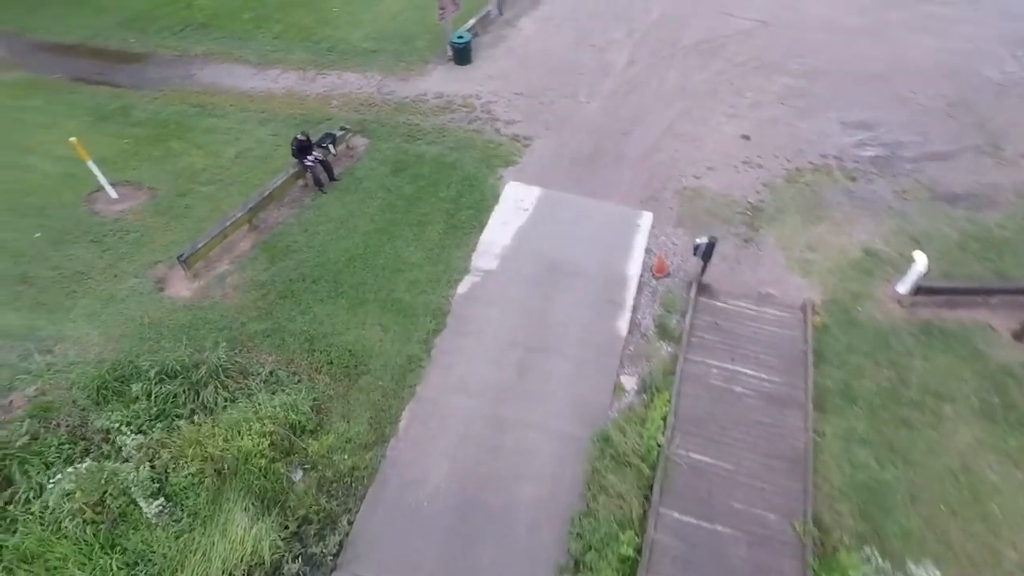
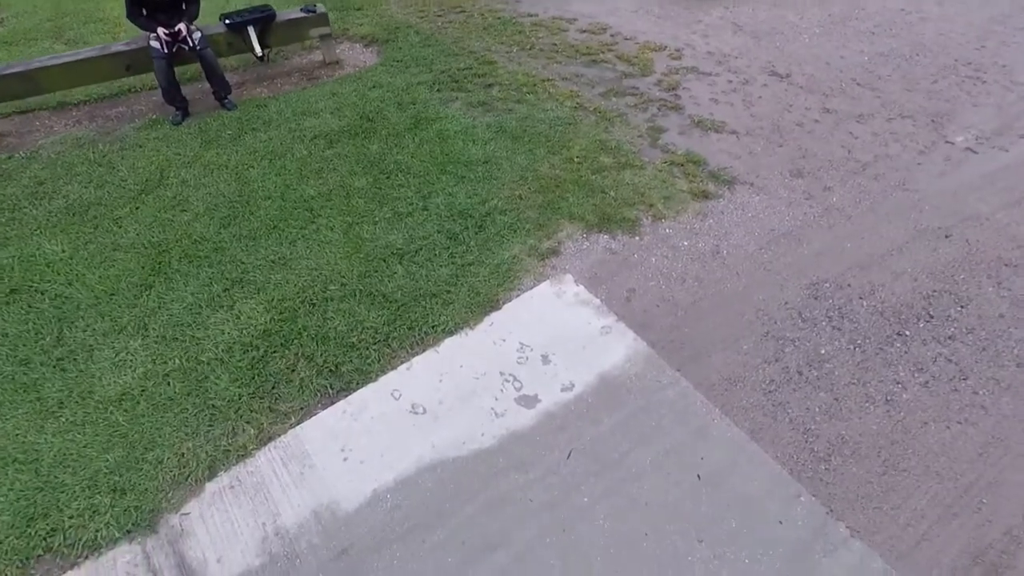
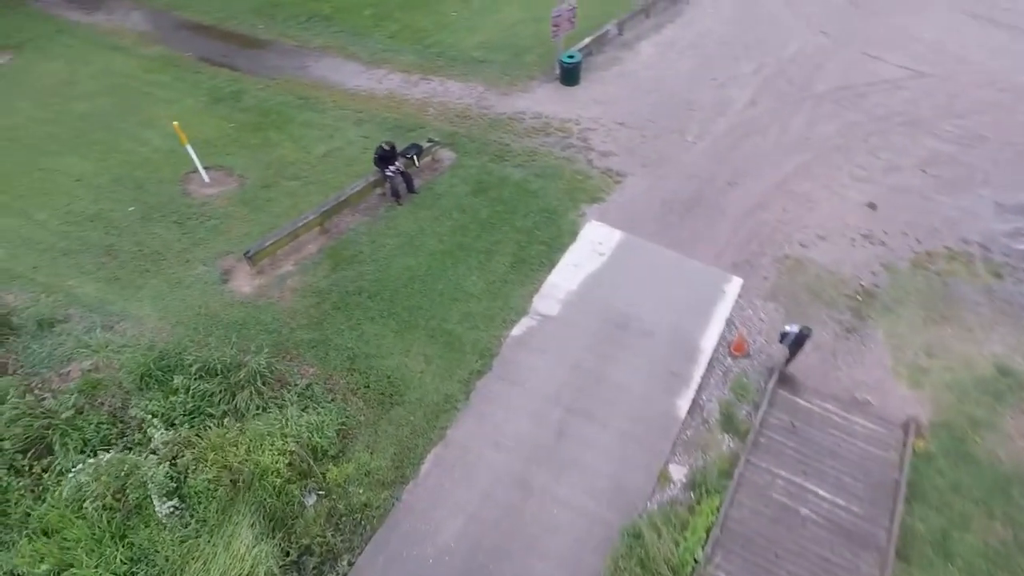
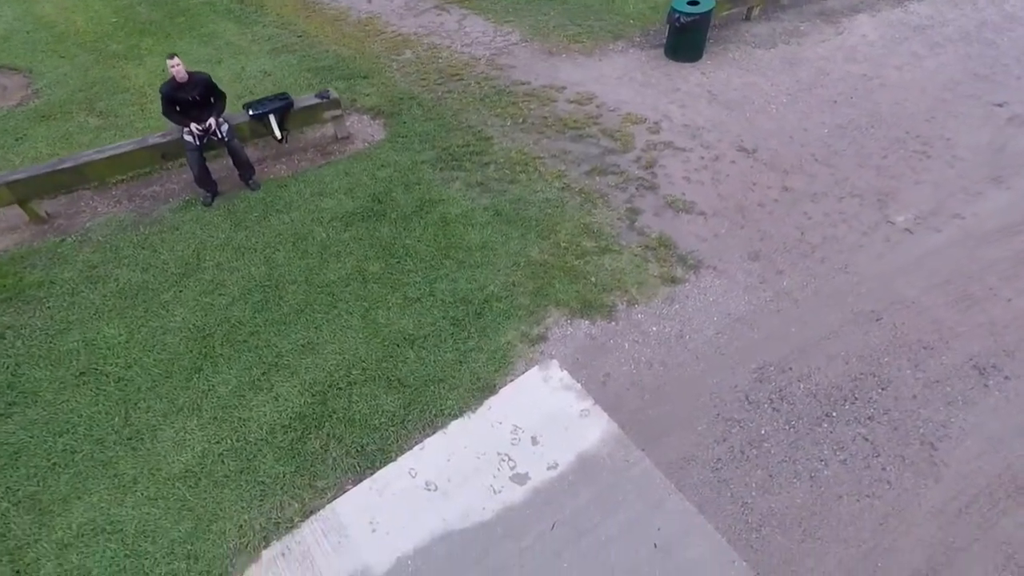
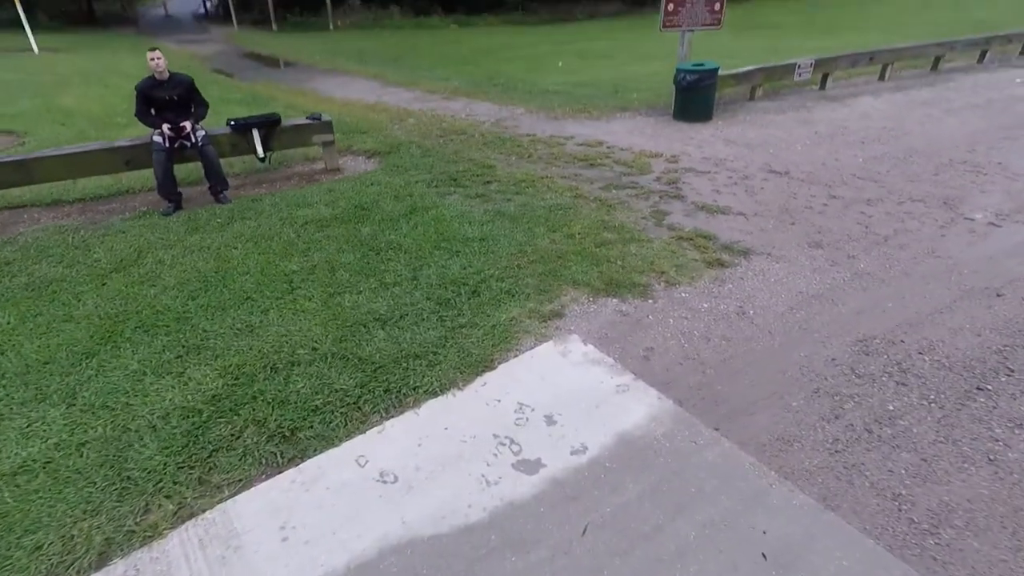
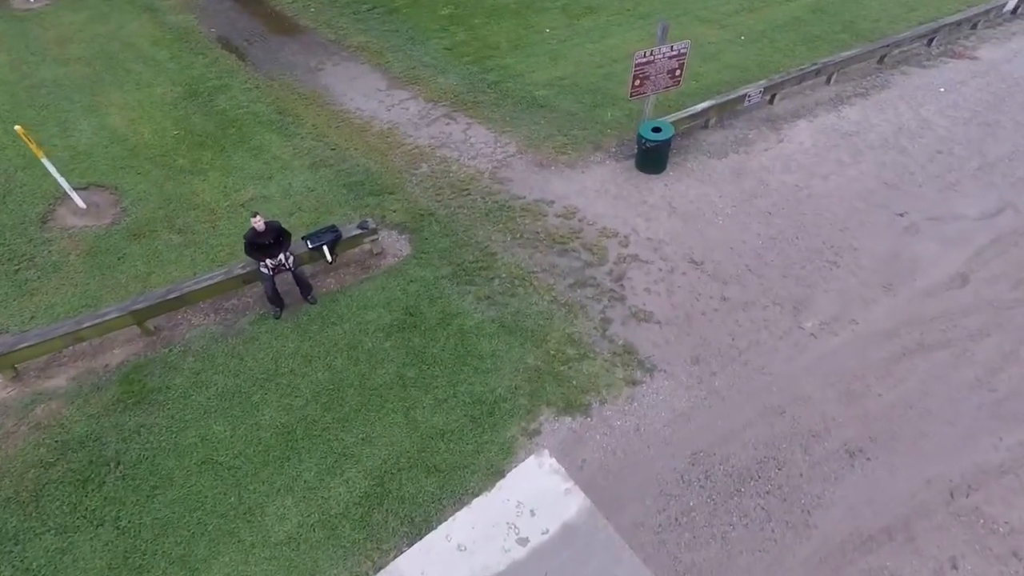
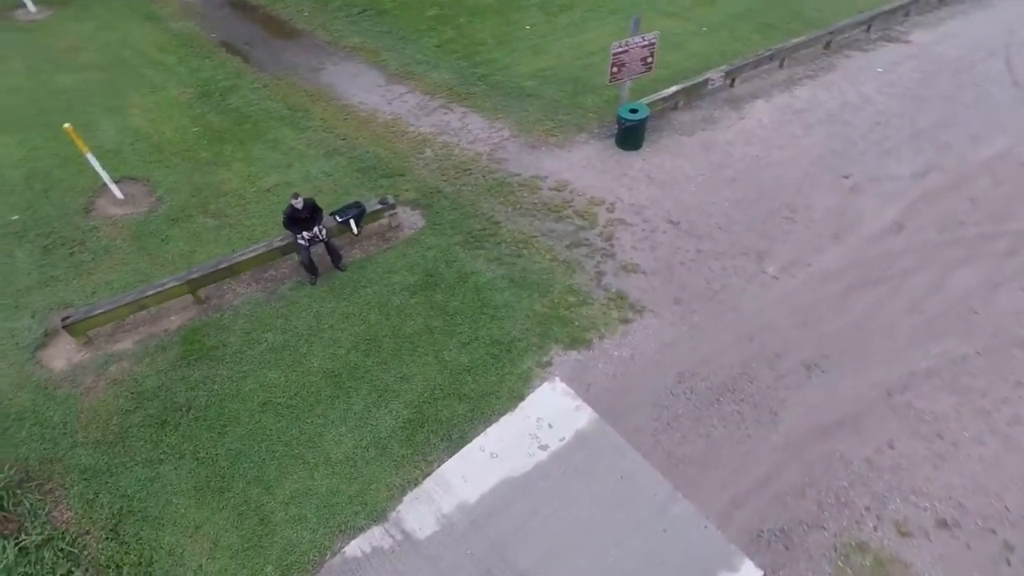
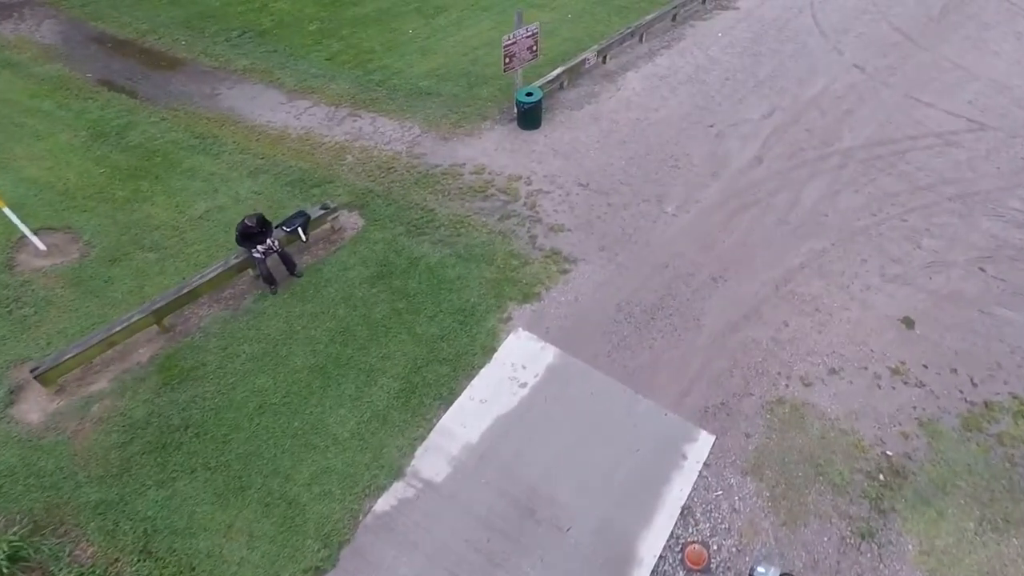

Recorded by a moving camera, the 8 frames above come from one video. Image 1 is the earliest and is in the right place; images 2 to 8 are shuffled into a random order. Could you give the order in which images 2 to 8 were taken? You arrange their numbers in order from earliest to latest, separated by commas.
3, 8, 7, 6, 4, 2, 5
